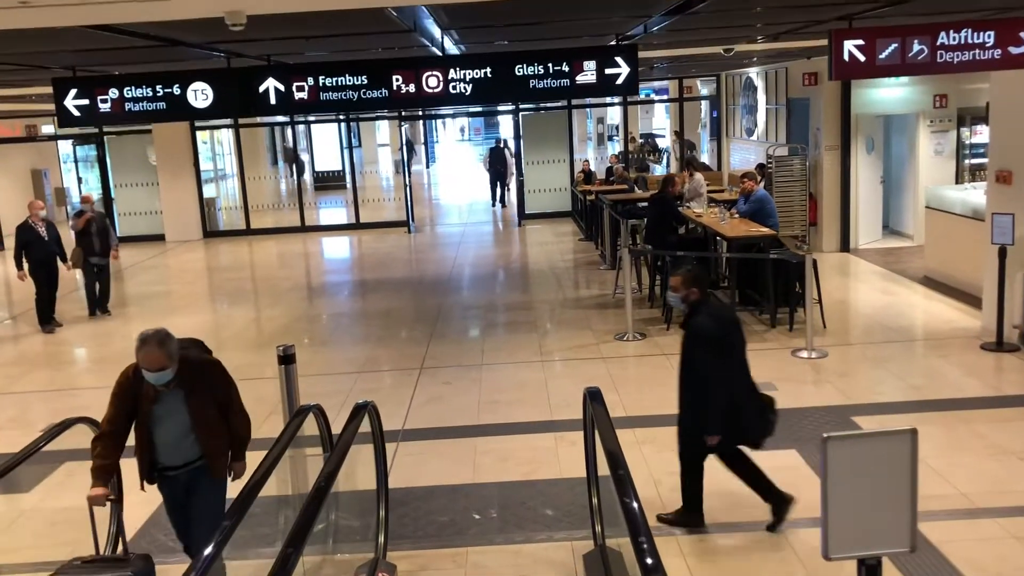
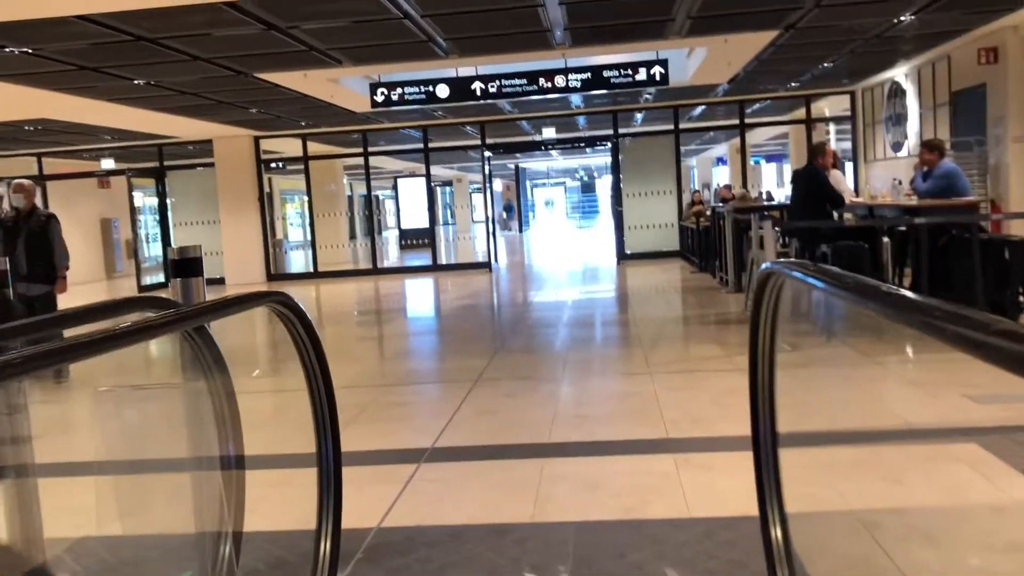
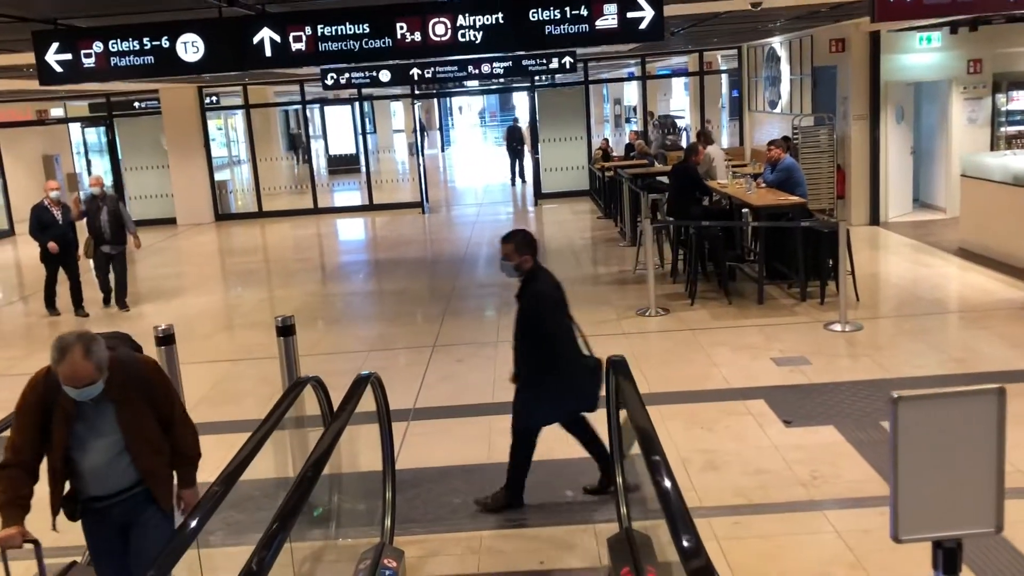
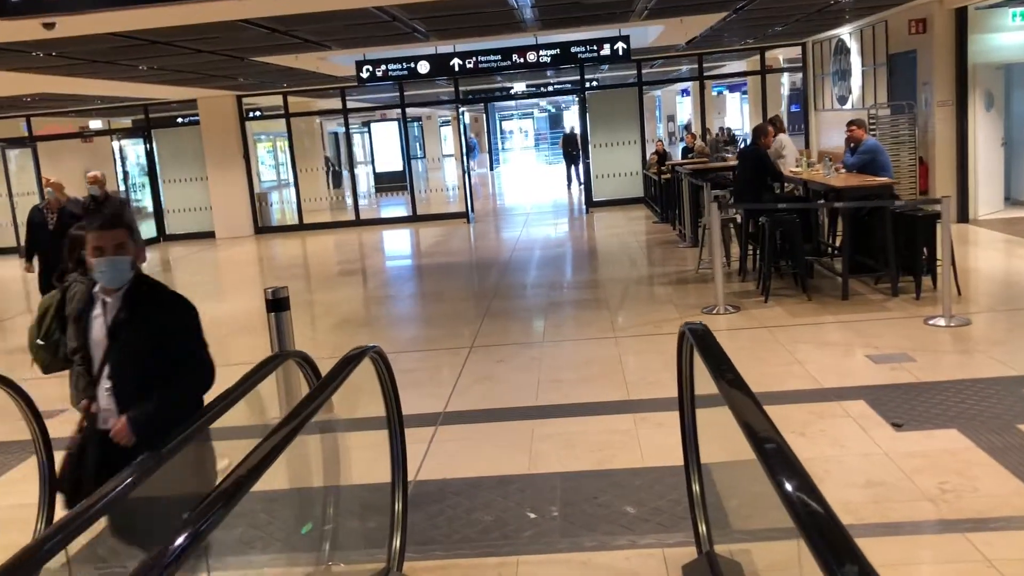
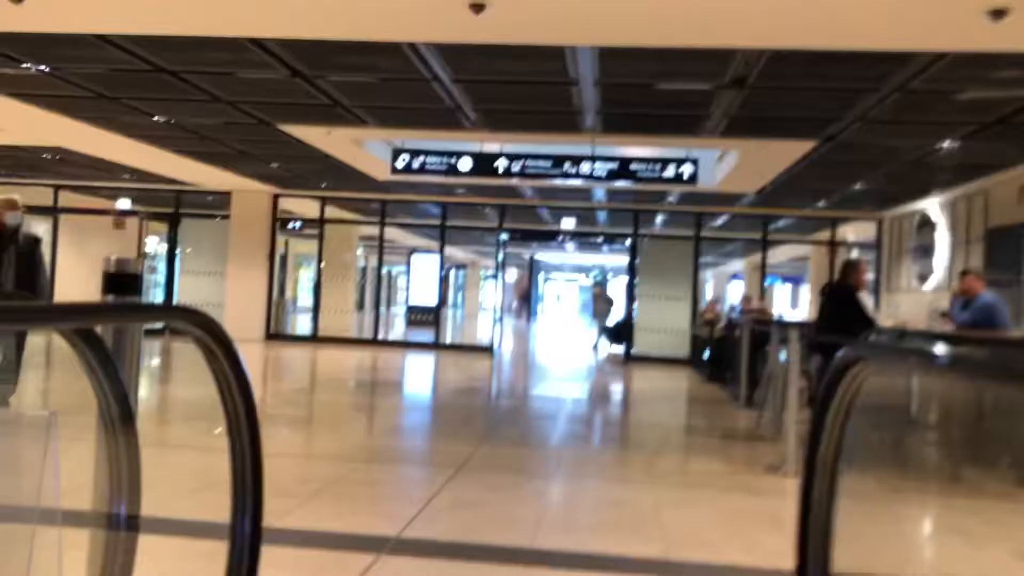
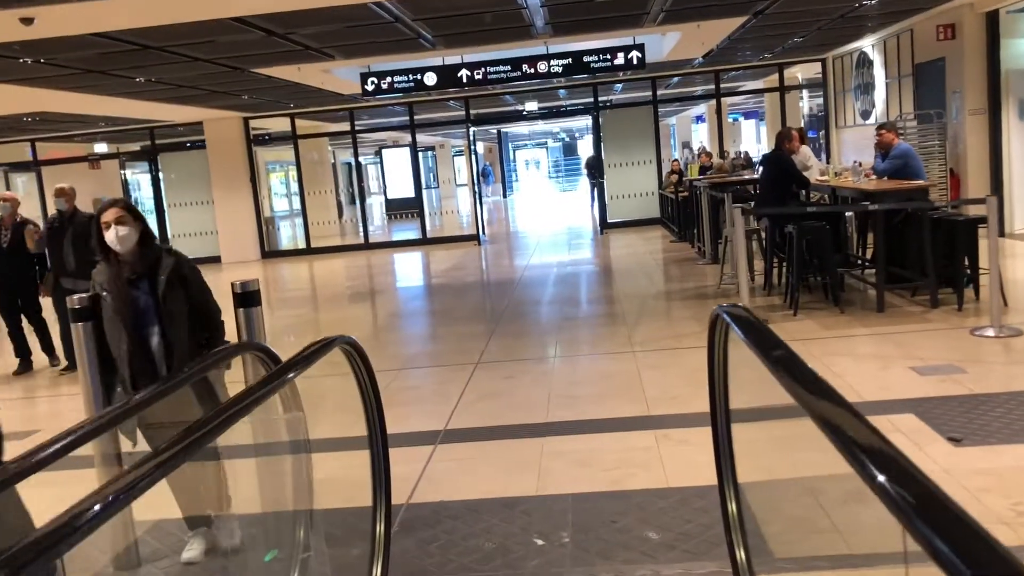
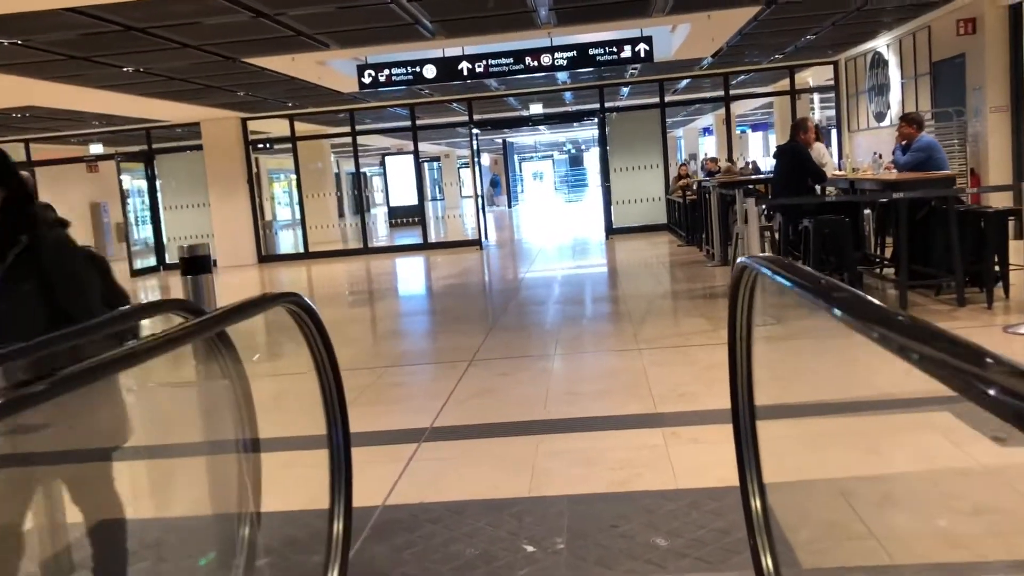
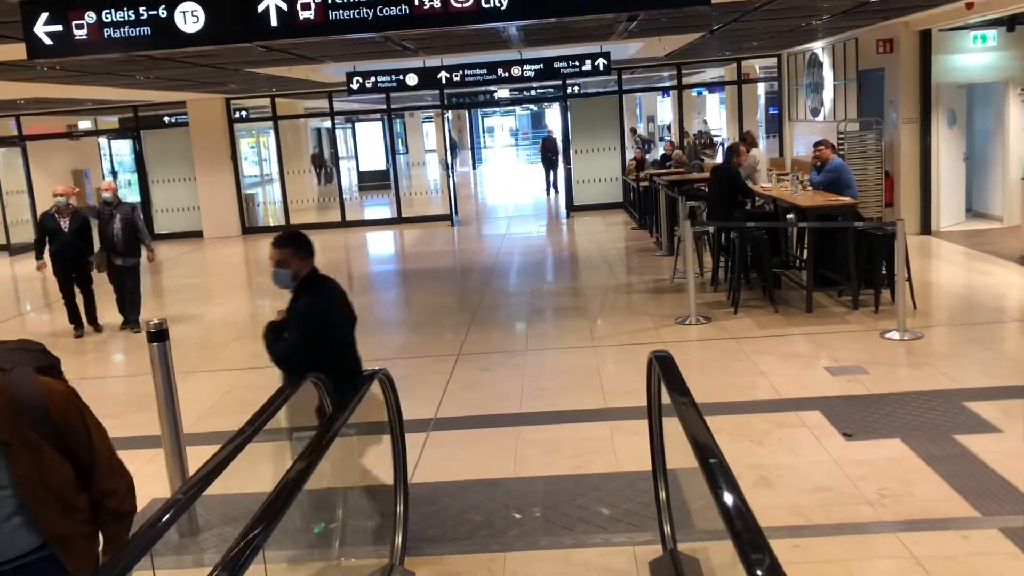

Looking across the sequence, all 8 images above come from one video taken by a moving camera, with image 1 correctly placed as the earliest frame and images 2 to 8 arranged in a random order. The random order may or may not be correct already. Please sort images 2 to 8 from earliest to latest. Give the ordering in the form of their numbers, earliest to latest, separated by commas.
3, 8, 4, 6, 7, 2, 5
